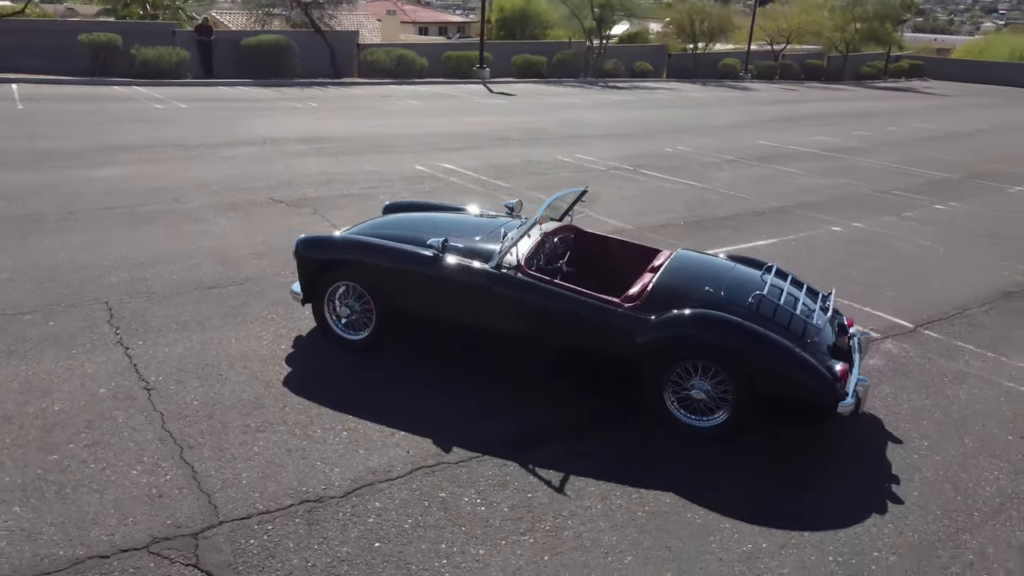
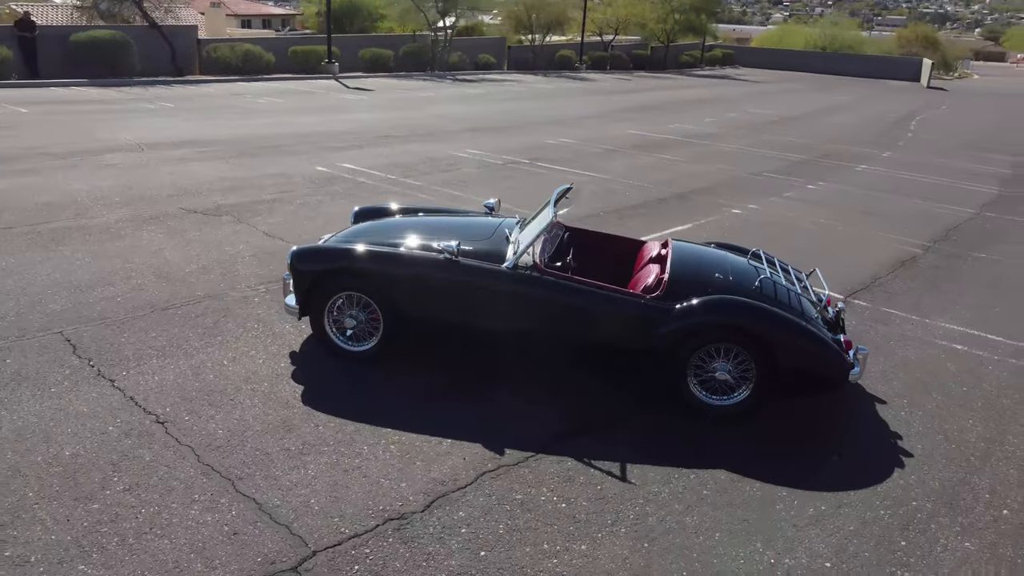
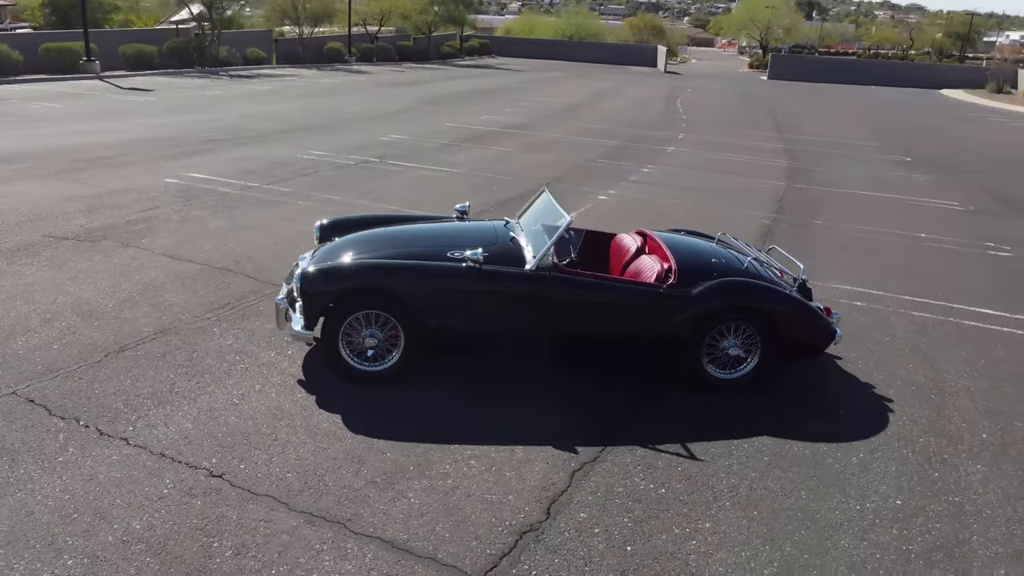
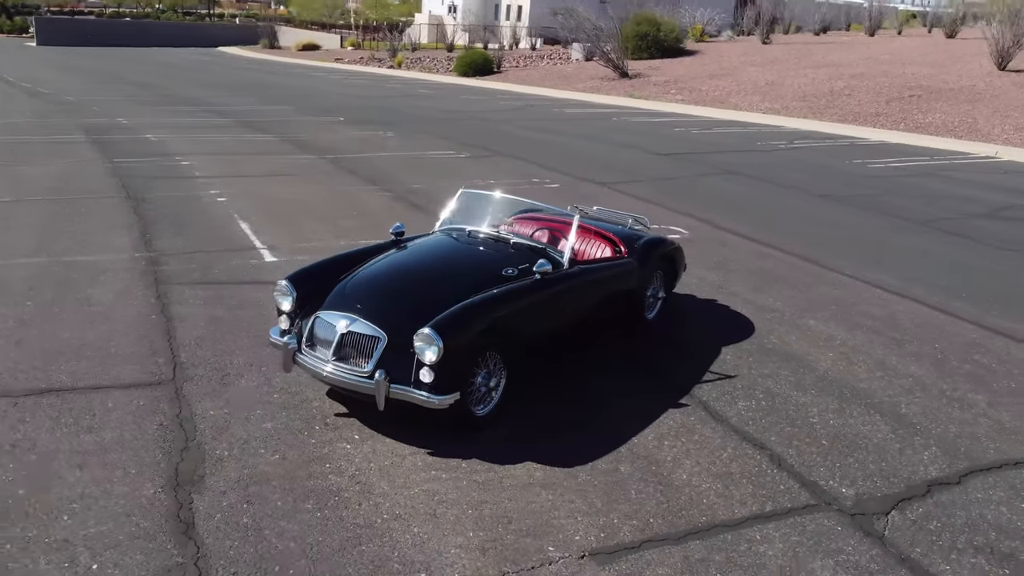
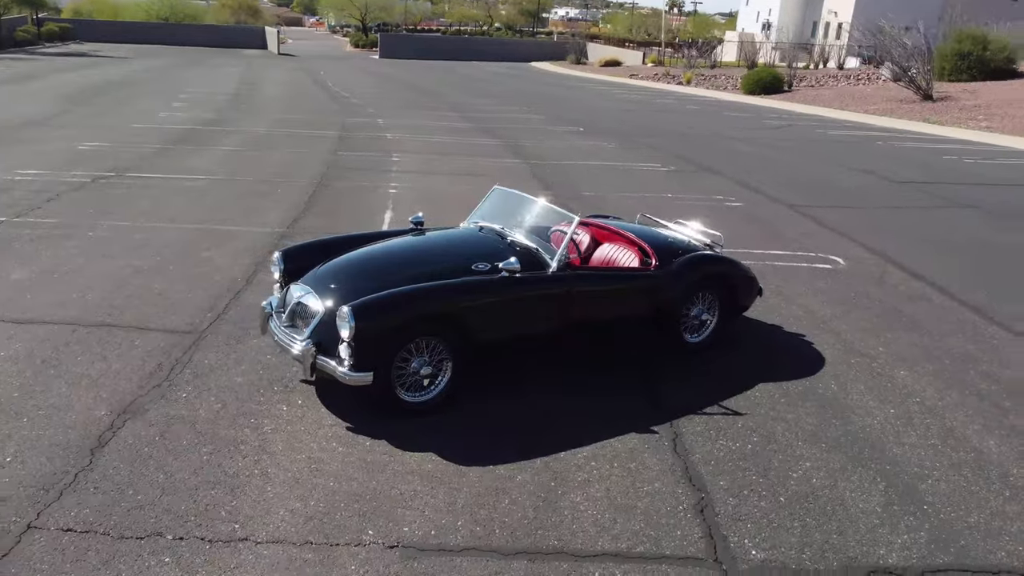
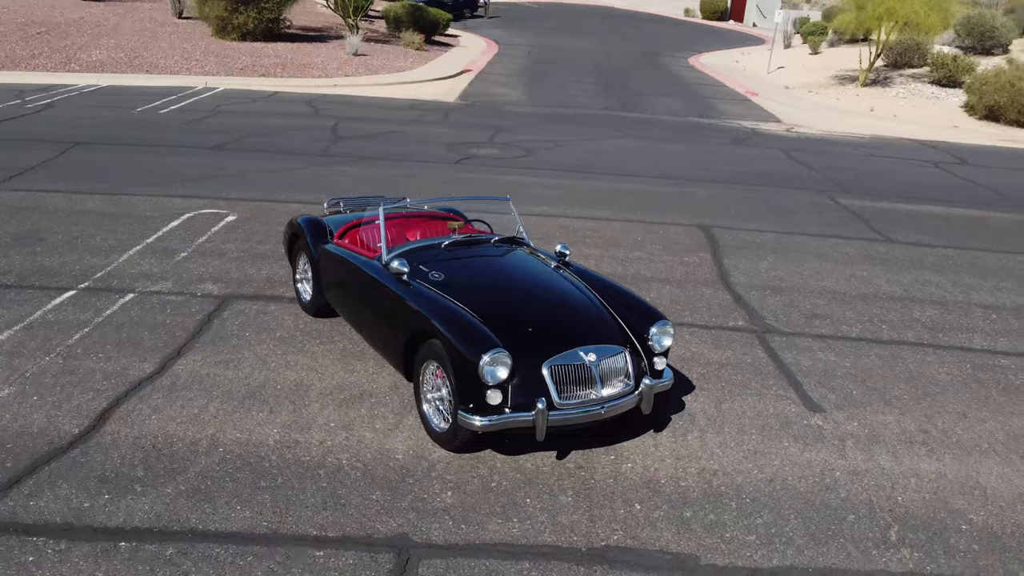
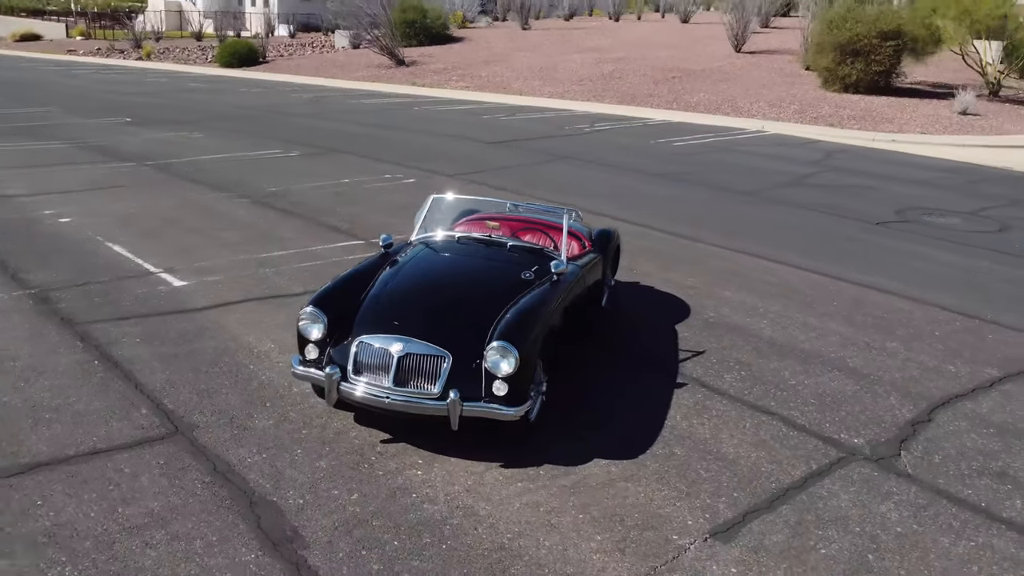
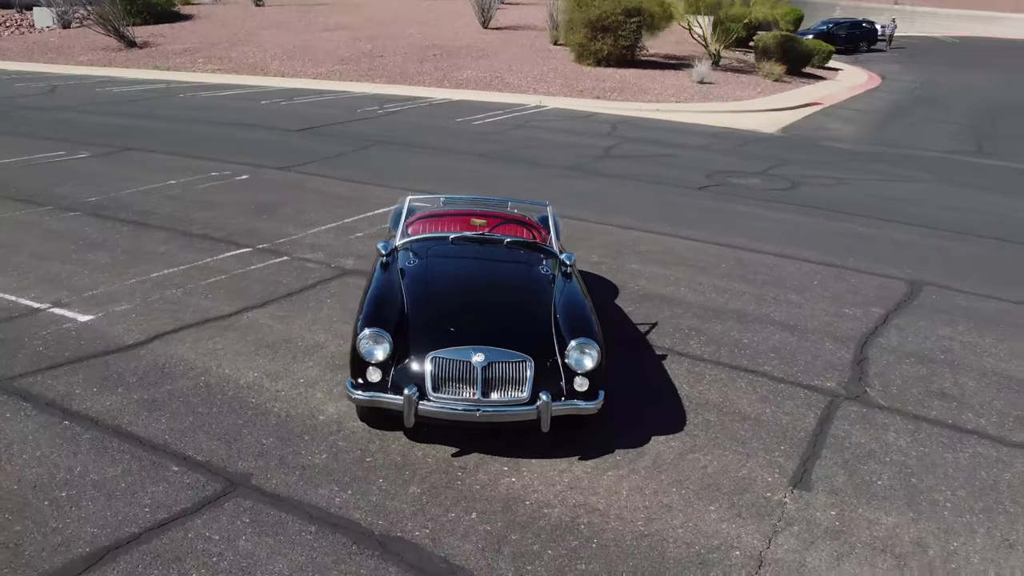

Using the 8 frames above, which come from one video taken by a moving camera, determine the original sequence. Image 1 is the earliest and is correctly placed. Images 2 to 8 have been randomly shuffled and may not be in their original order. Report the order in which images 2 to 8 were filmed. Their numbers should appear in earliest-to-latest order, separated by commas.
2, 3, 5, 4, 7, 8, 6
